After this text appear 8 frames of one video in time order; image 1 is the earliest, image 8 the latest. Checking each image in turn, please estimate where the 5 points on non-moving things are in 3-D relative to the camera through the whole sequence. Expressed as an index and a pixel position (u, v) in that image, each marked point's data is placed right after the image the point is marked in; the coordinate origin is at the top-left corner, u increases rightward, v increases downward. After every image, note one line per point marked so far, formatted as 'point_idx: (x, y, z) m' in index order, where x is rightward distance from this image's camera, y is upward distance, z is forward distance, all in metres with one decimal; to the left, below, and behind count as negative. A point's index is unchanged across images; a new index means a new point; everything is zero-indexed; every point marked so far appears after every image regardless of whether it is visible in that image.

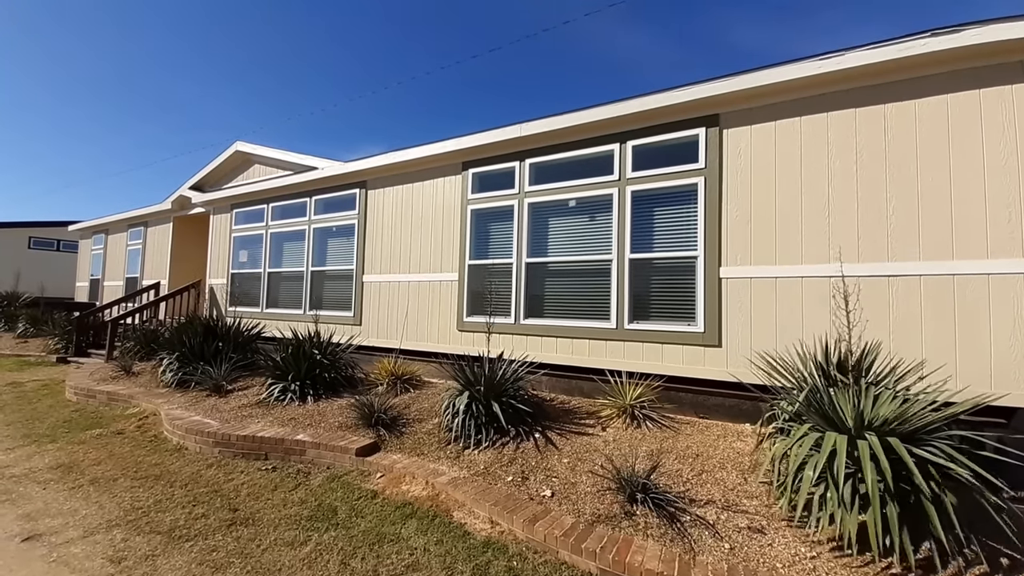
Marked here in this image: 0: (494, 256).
0: (-0.3, +0.5, +6.4) m
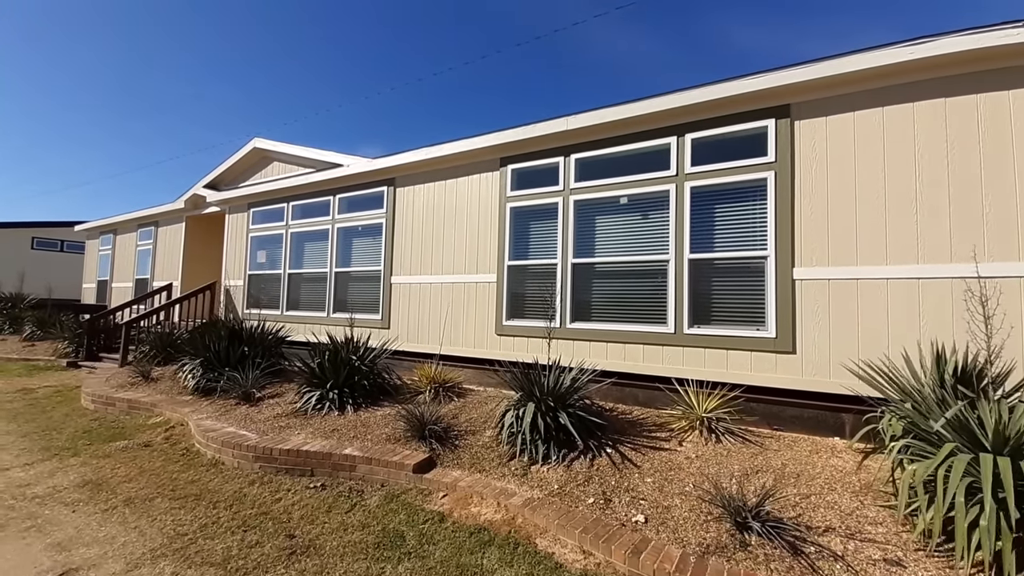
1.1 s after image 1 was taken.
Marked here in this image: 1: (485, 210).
0: (+0.3, +0.5, +6.1) m
1: (-0.4, +1.2, +6.6) m
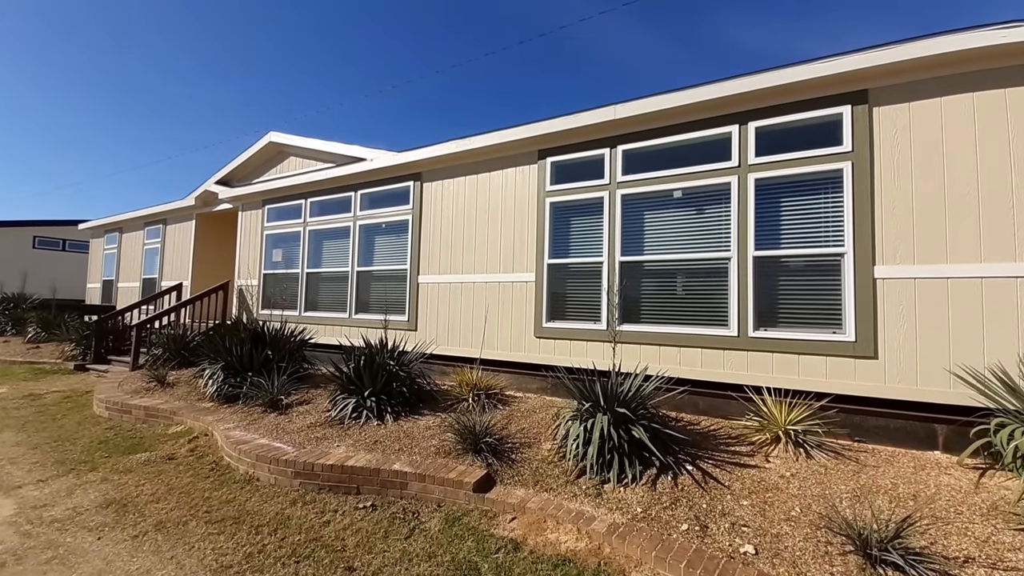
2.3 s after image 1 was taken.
0: (+0.9, +0.5, +5.8) m
1: (+0.1, +1.2, +6.2) m
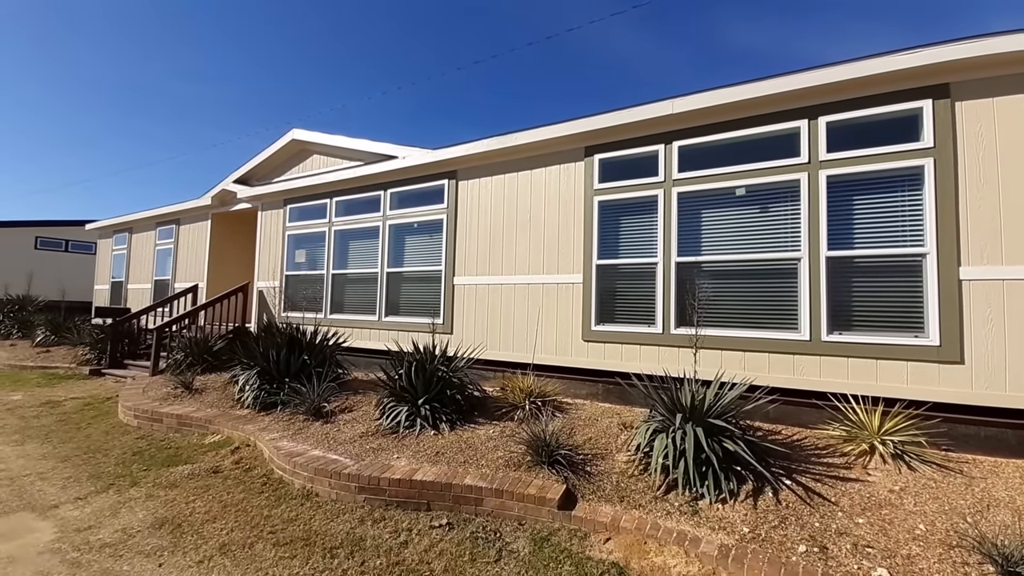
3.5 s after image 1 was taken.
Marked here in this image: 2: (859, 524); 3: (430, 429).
0: (+1.5, +0.4, +5.5) m
1: (+0.8, +1.2, +6.0) m
2: (+2.4, -1.6, +2.9) m
3: (-0.9, -1.5, +4.4) m
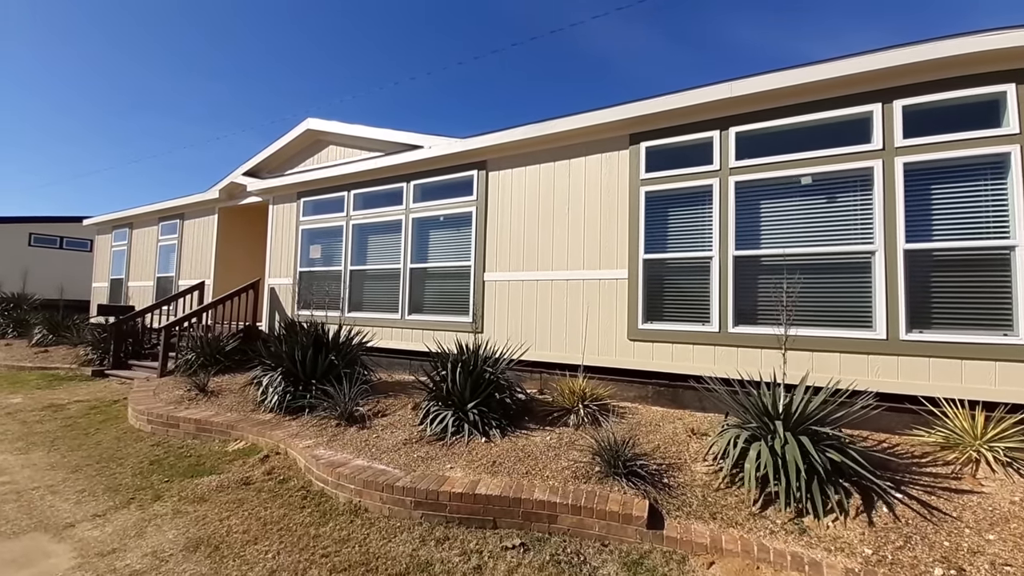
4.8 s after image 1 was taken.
0: (+2.1, +0.5, +5.2) m
1: (+1.3, +1.3, +5.7) m
2: (+2.9, -1.6, +2.5) m
3: (-0.3, -1.4, +4.0) m
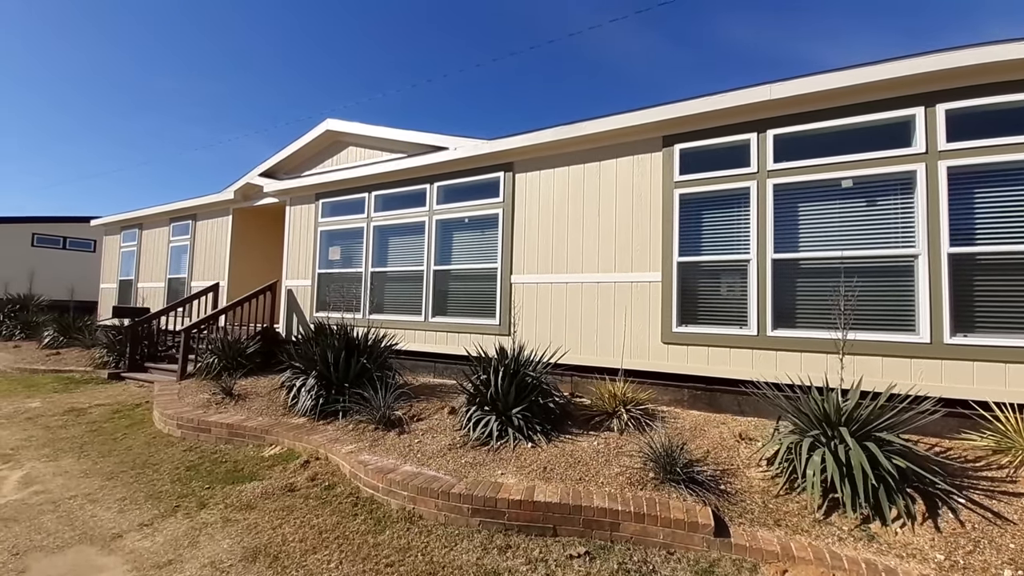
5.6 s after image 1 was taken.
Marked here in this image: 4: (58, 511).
0: (+2.5, +0.5, +5.2) m
1: (+1.8, +1.2, +5.7) m
2: (+3.4, -1.6, +2.5) m
3: (+0.1, -1.5, +4.0) m
4: (-4.0, -1.9, +3.7) m
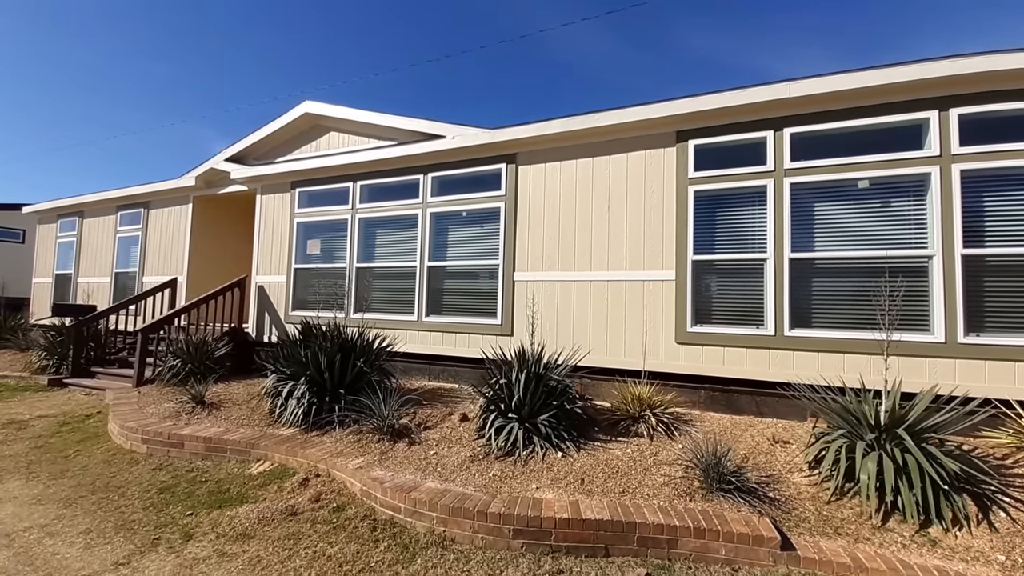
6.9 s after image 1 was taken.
0: (+2.7, +0.5, +5.1) m
1: (+1.9, +1.2, +5.5) m
2: (+3.8, -1.6, +2.5) m
3: (+0.4, -1.4, +3.7) m
4: (-3.7, -1.9, +3.0) m
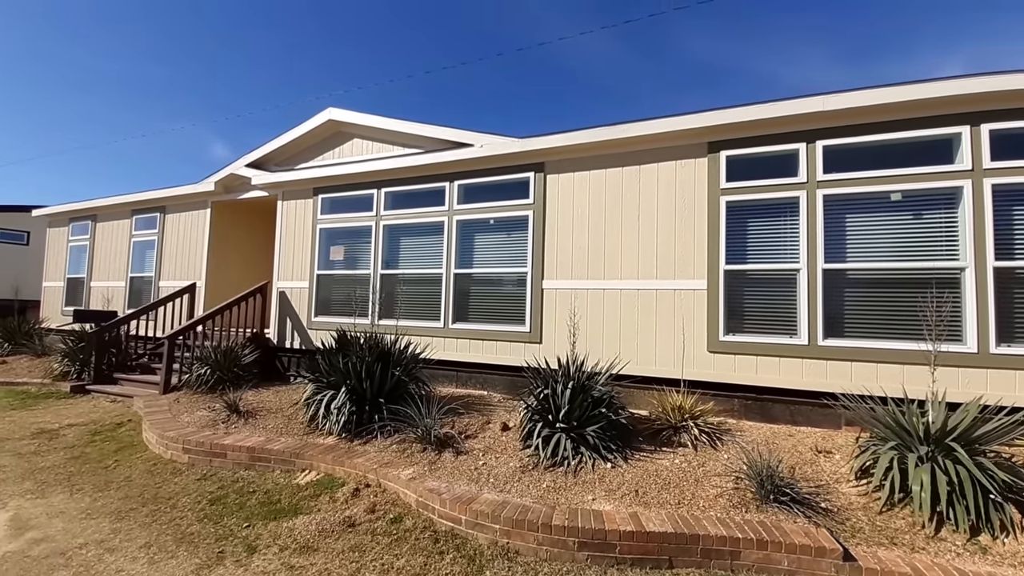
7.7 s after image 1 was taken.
0: (+3.1, +0.3, +5.2) m
1: (+2.3, +1.1, +5.6) m
2: (+4.2, -1.7, +2.6) m
3: (+0.8, -1.6, +3.8) m
4: (-3.2, -2.0, +3.0) m
